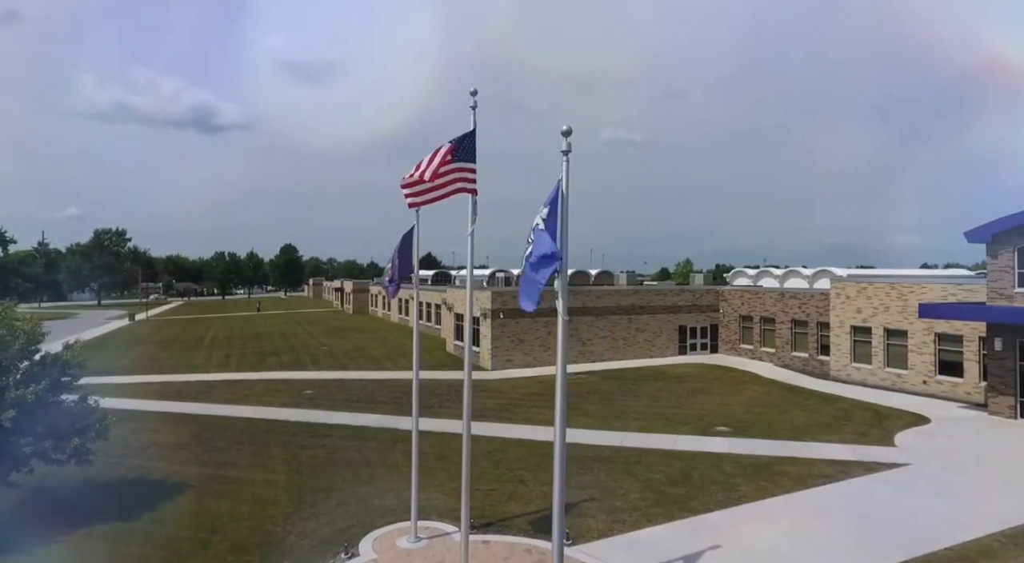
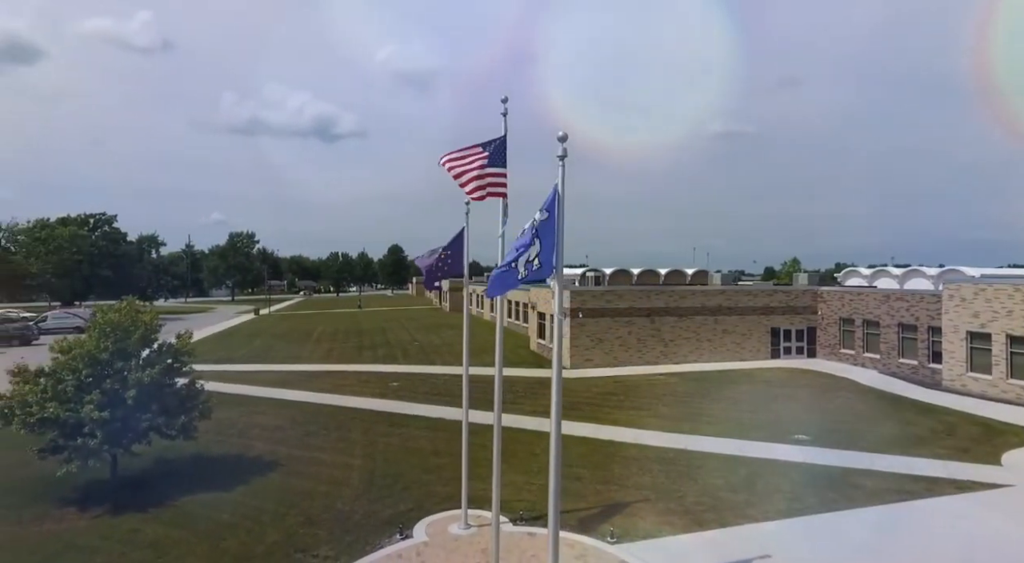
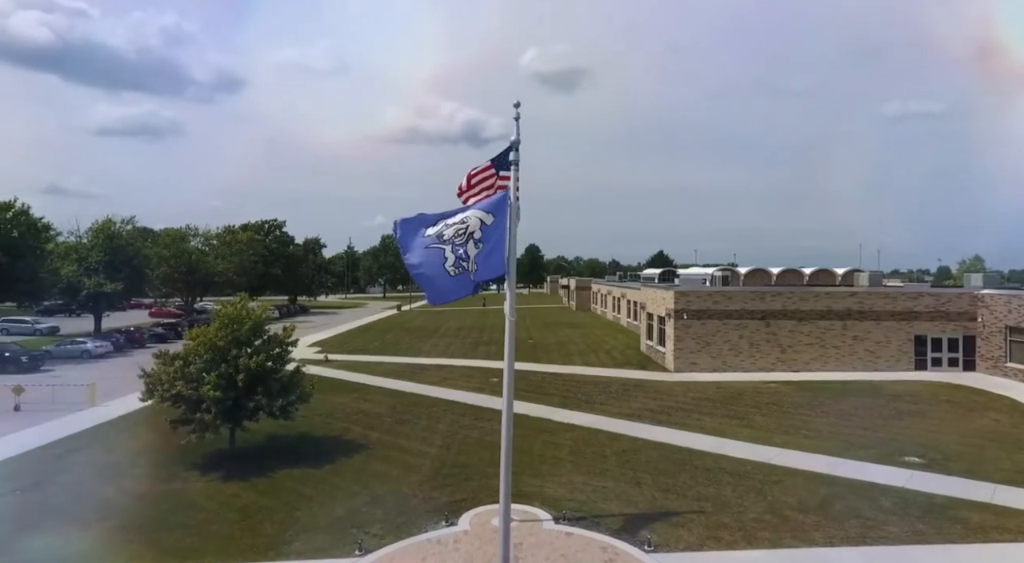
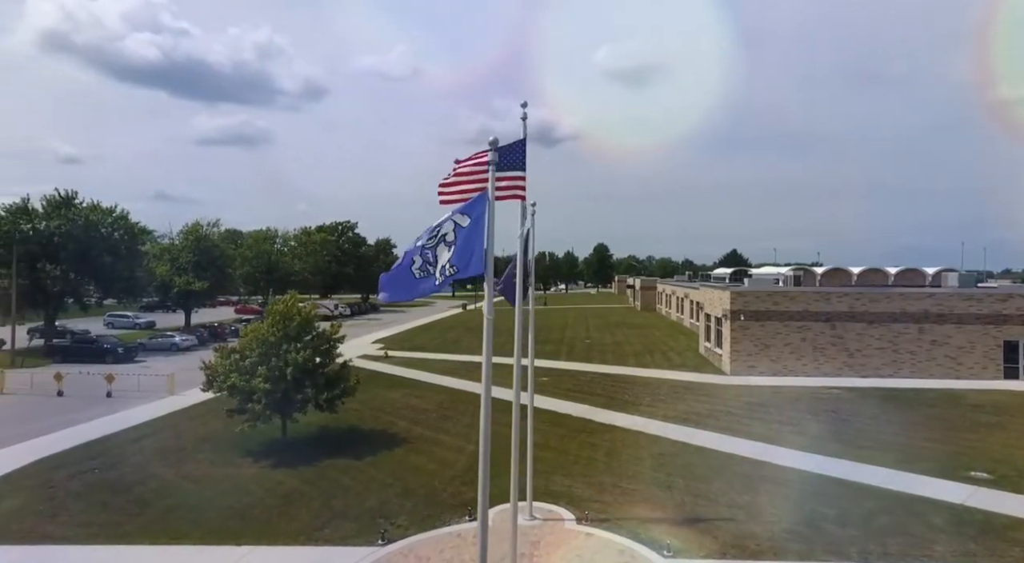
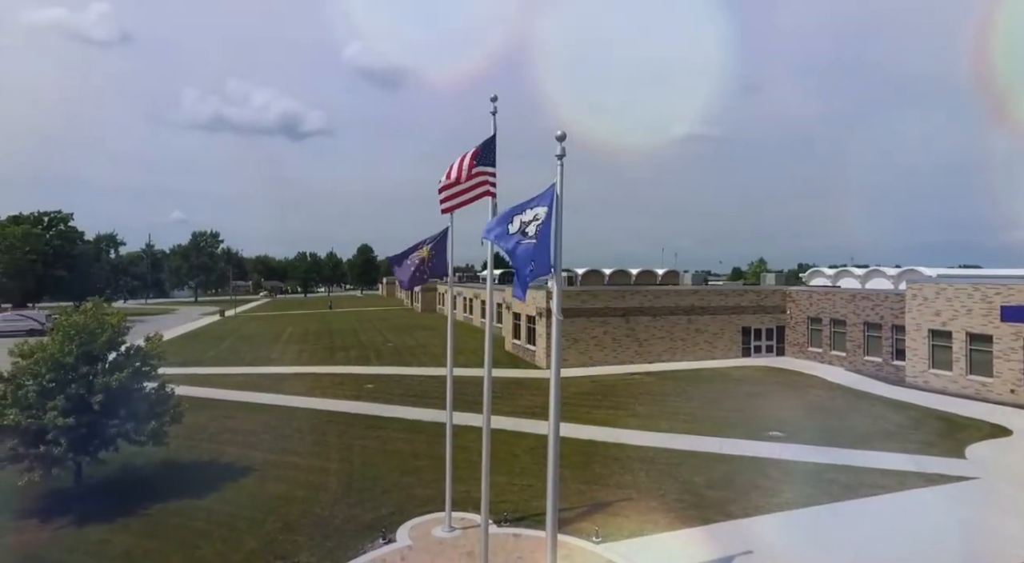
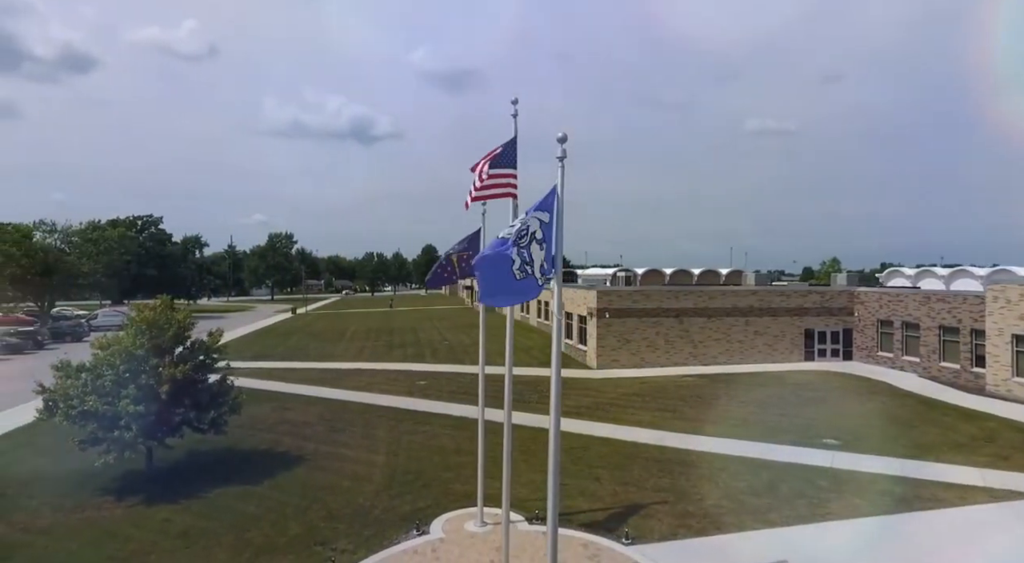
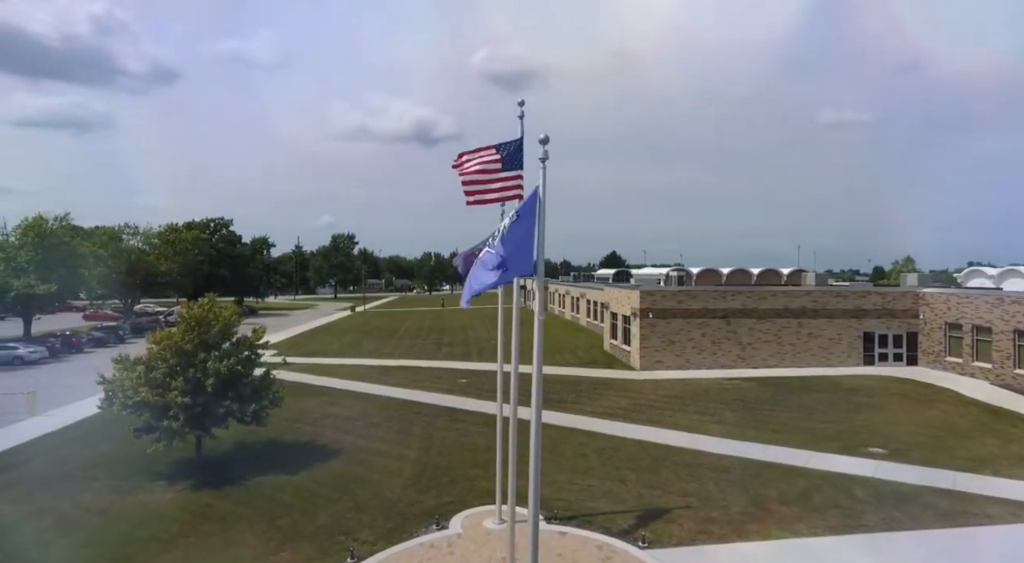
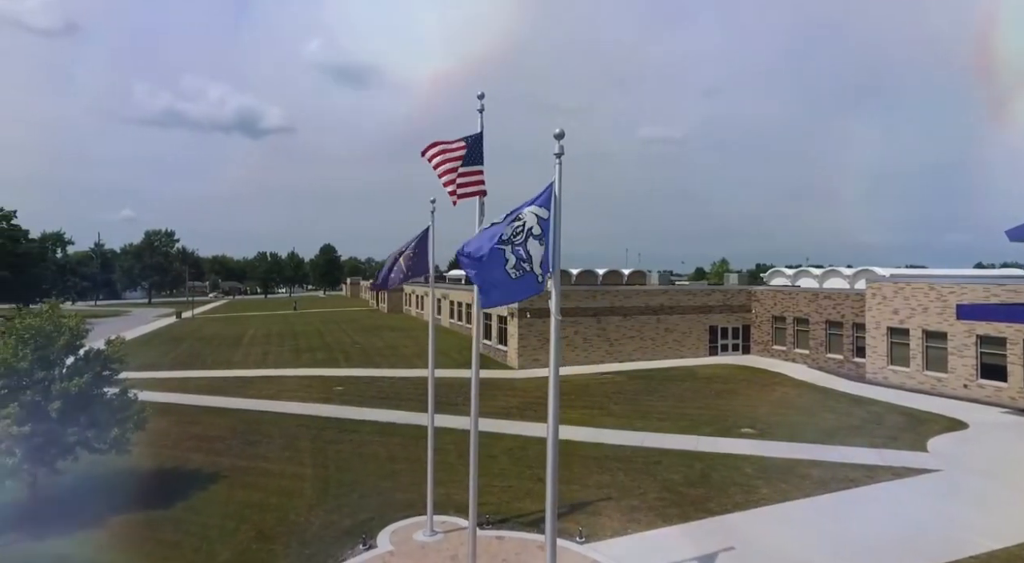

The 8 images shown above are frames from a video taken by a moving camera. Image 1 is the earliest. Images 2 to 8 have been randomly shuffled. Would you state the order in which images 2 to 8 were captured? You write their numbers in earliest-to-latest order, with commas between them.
8, 5, 2, 6, 7, 3, 4
